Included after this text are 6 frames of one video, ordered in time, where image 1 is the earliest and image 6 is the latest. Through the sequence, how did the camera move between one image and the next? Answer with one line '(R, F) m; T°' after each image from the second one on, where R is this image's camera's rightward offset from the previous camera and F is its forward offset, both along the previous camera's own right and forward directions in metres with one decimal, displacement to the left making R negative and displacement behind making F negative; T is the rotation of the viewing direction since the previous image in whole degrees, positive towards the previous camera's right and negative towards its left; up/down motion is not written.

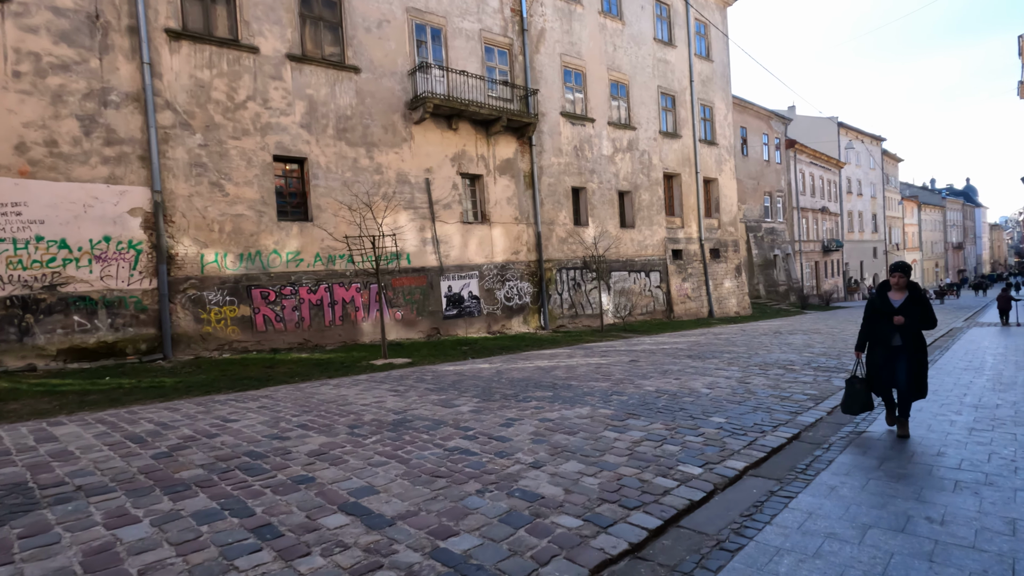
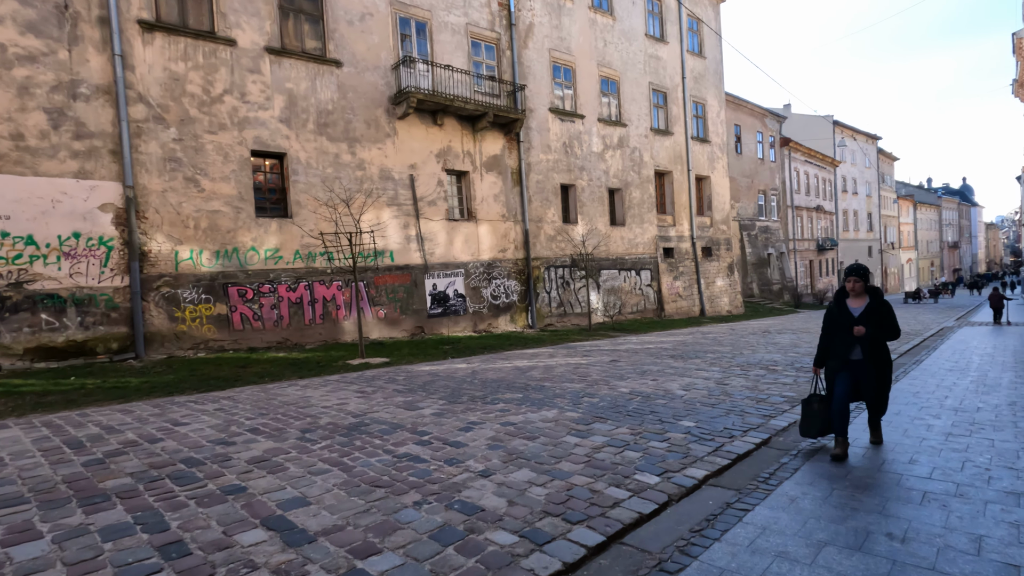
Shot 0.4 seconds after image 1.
(+0.4, +0.2) m; 0°
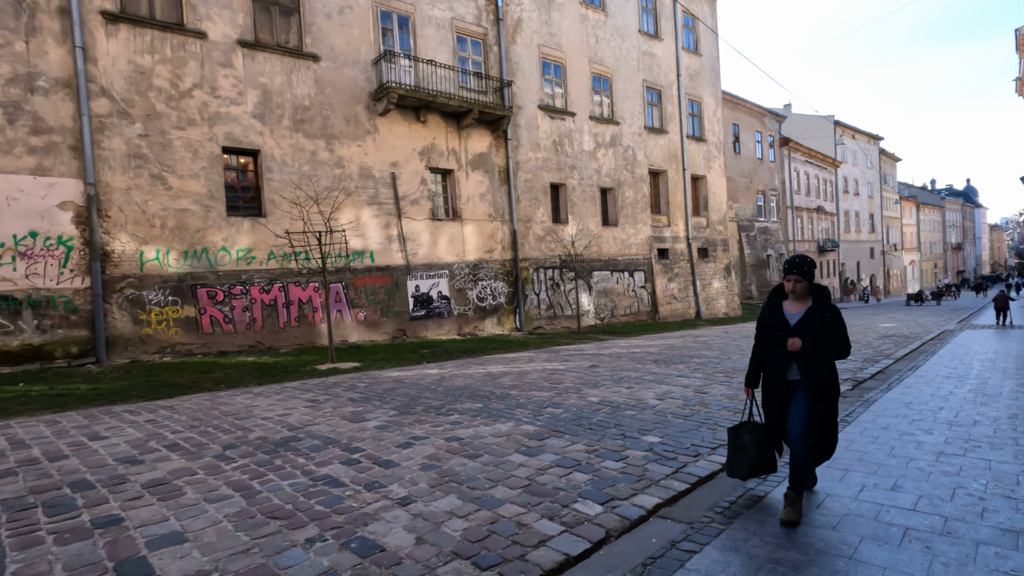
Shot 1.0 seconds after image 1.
(+0.5, +0.5) m; 0°
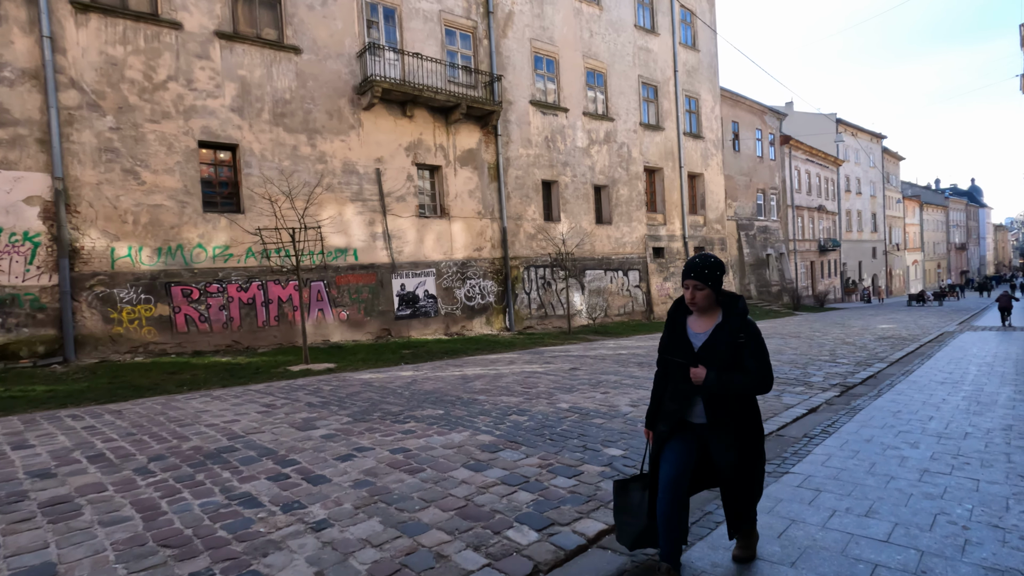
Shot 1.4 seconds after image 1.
(+0.4, +0.4) m; 0°
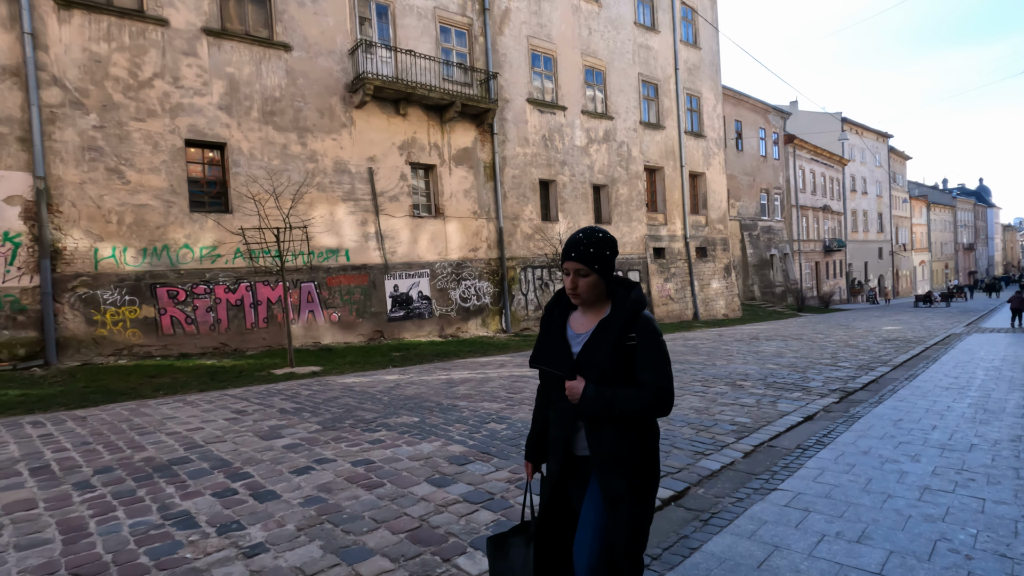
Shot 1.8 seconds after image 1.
(+0.3, +0.3) m; -1°
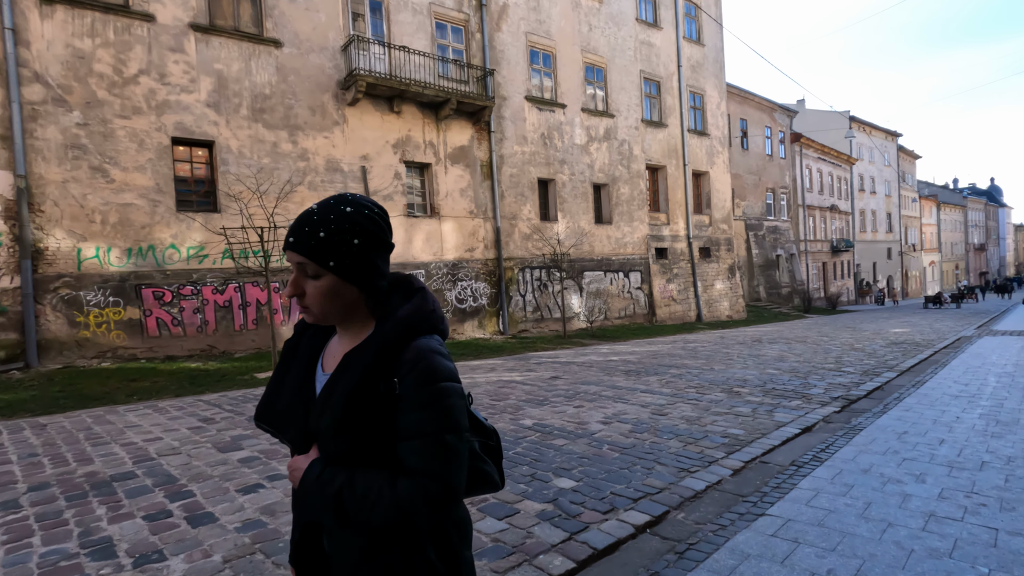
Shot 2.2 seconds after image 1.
(+0.3, +0.3) m; -1°
